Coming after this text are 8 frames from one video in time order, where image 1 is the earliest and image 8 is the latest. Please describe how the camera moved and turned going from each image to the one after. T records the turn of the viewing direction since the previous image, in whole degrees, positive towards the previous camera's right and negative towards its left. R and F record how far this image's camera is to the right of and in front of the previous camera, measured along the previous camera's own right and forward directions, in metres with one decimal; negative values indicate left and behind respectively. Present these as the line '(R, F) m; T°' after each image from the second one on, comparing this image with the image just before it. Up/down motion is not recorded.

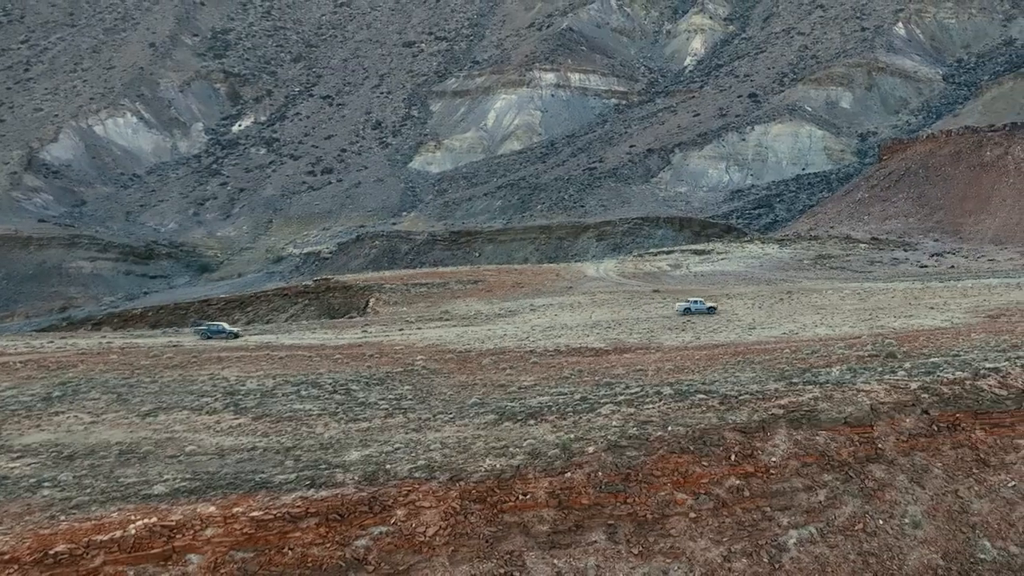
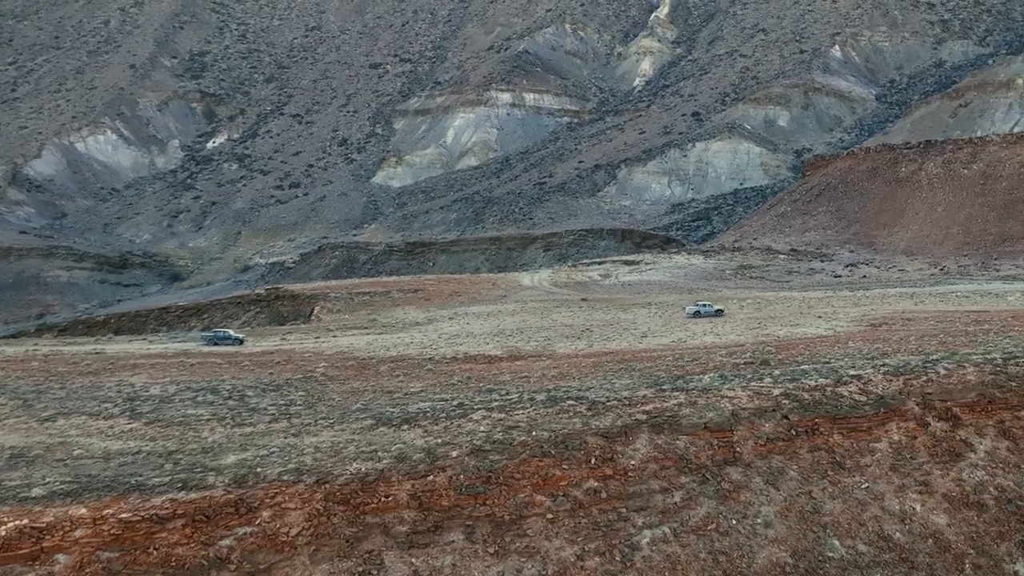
(+4.8, -0.8) m; 0°
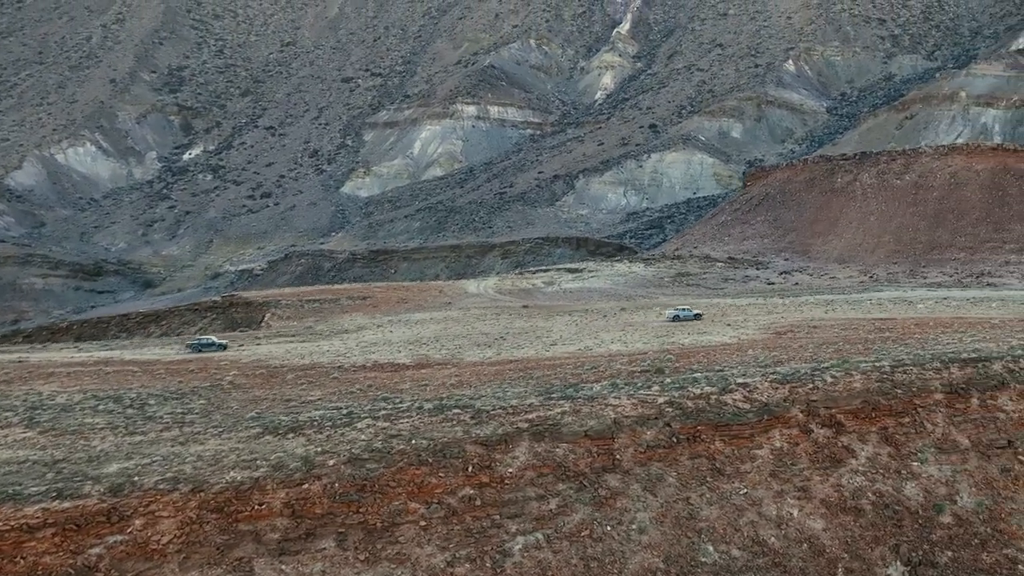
(+4.5, -0.3) m; 0°
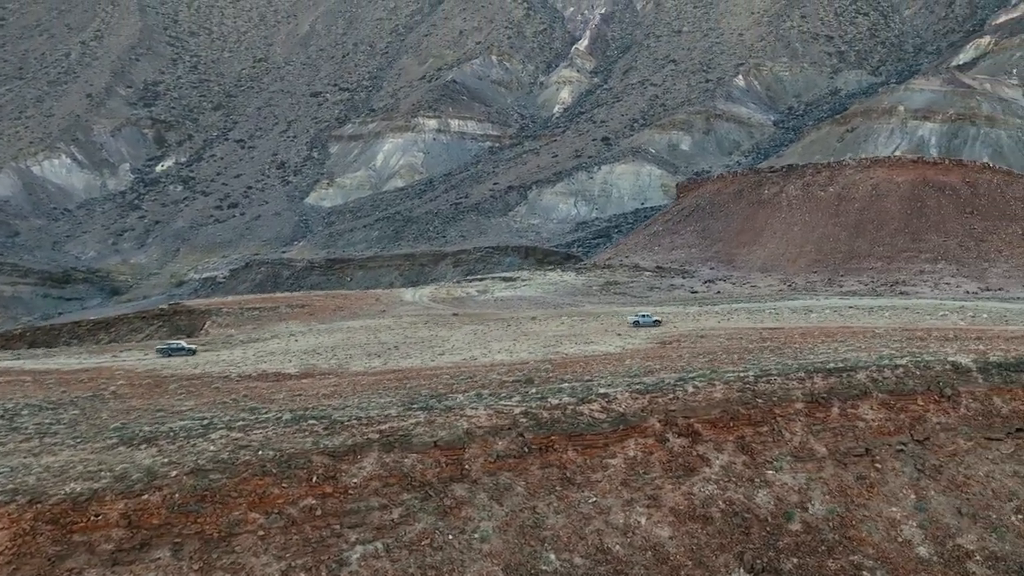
(+5.3, -0.3) m; 0°
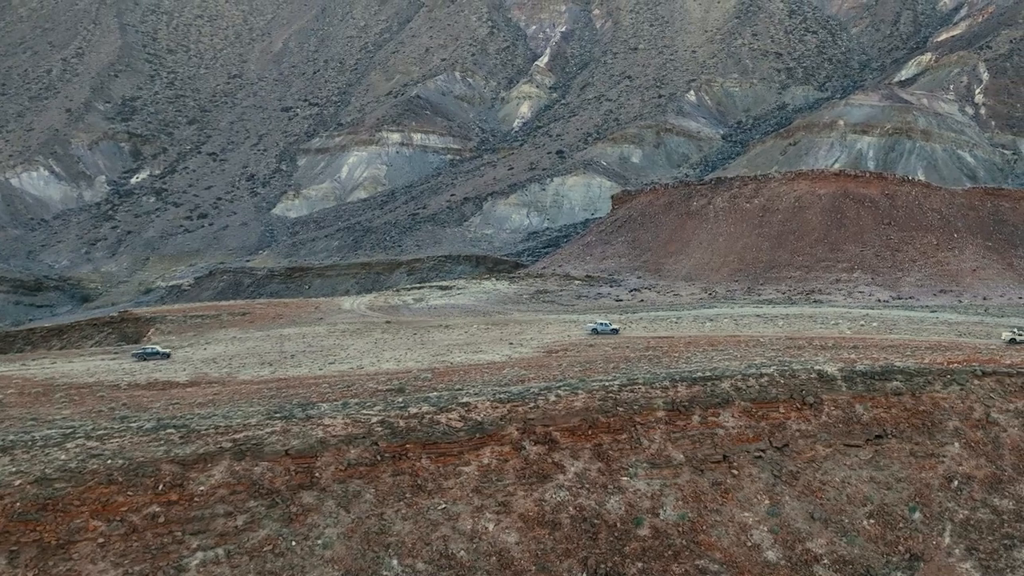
(+5.2, -0.6) m; 0°
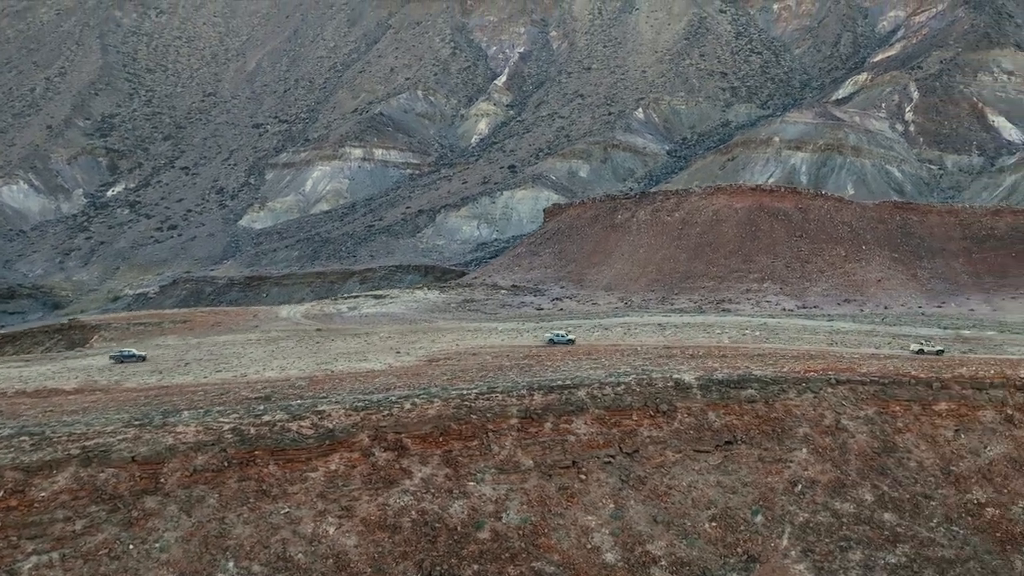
(+5.9, -0.9) m; 0°
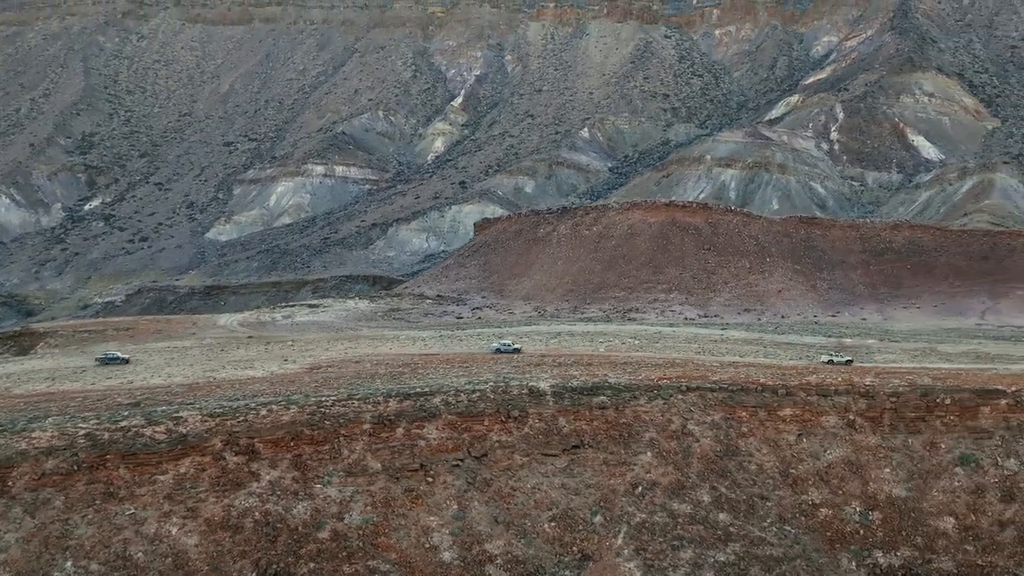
(+6.6, -1.1) m; 0°
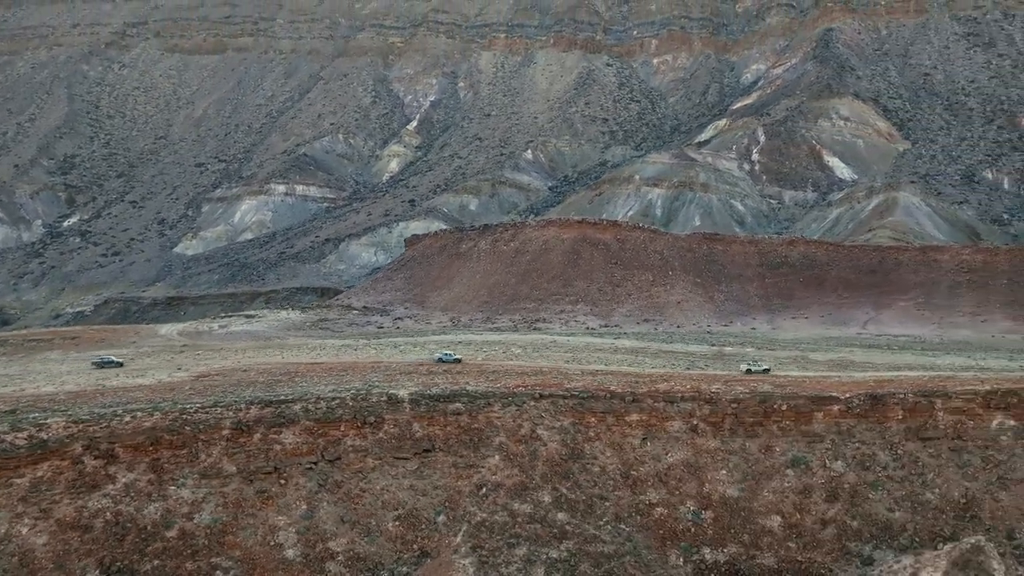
(+7.2, -1.4) m; 0°
